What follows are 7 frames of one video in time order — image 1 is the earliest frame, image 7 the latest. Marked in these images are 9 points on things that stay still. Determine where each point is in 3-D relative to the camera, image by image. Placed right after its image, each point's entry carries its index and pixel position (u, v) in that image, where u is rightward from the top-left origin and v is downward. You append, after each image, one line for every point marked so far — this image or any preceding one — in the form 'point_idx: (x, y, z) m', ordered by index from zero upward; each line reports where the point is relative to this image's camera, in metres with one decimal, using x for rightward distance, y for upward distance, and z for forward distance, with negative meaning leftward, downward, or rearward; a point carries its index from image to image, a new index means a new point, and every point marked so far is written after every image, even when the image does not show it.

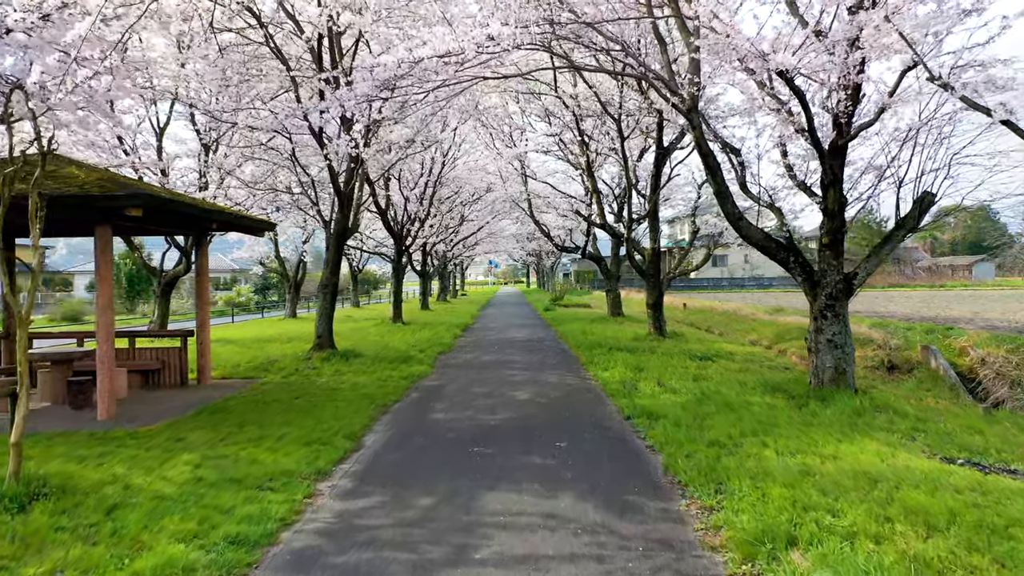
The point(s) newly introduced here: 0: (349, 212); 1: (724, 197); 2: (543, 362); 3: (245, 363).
0: (-2.5, +1.2, +12.2) m
1: (+2.4, +1.0, +9.2) m
2: (+0.4, -1.1, +11.7) m
3: (-3.9, -1.1, +11.6) m
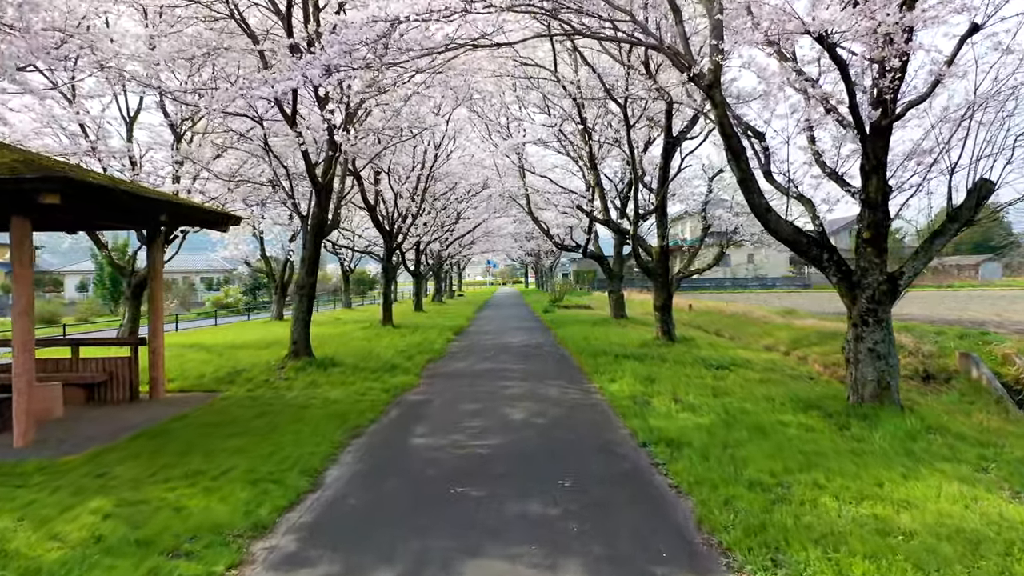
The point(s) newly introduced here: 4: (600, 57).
0: (-2.5, +1.1, +11.0) m
1: (+2.3, +1.0, +8.0) m
2: (+0.4, -1.1, +10.6) m
3: (-3.9, -1.1, +10.5) m
4: (+1.5, +4.0, +14.0) m
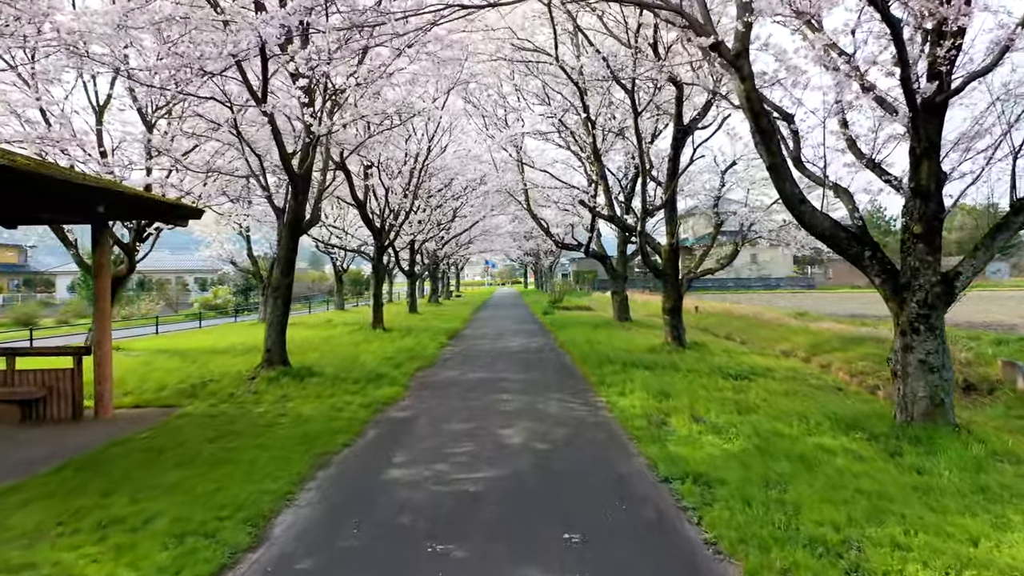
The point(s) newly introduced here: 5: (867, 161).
0: (-2.6, +1.1, +10.0) m
1: (+2.3, +1.0, +7.0) m
2: (+0.3, -1.1, +9.5) m
3: (-4.0, -1.1, +9.4) m
4: (+1.5, +4.0, +13.0) m
5: (+3.7, +1.3, +8.4) m
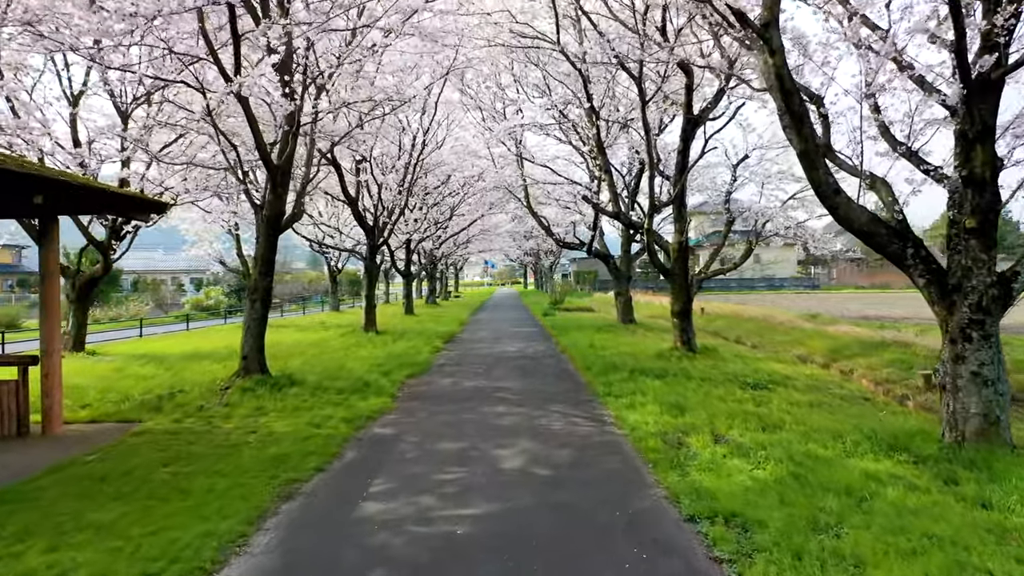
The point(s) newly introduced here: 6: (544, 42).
0: (-2.6, +1.1, +9.2) m
1: (+2.3, +1.0, +6.2) m
2: (+0.3, -1.1, +8.7) m
3: (-4.0, -1.1, +8.6) m
4: (+1.5, +4.0, +12.2) m
5: (+3.7, +1.3, +7.6) m
6: (+0.5, +3.8, +12.4) m
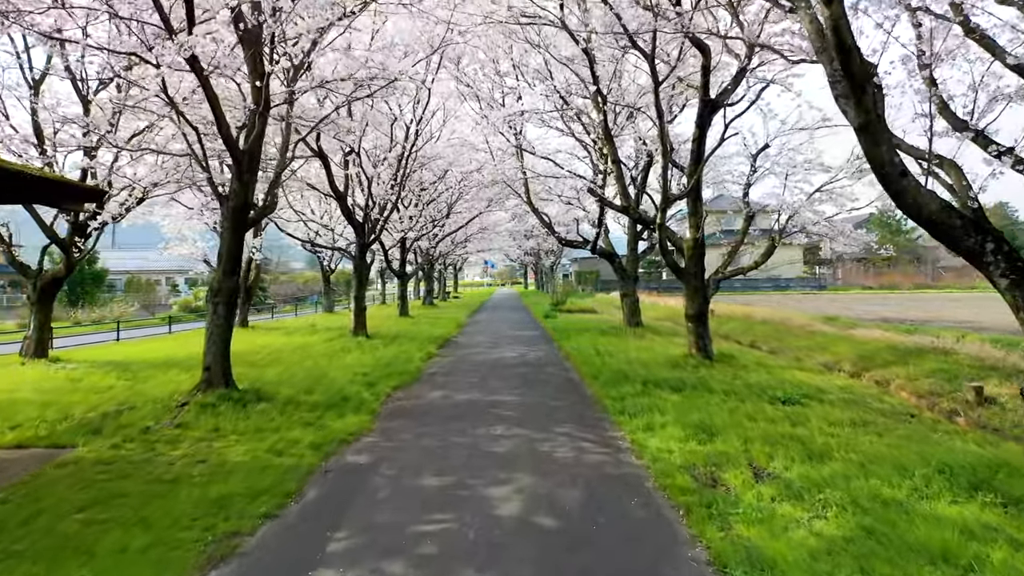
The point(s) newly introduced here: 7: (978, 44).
0: (-2.6, +1.1, +8.1) m
1: (+2.3, +1.0, +5.1) m
2: (+0.3, -1.2, +7.6) m
3: (-4.0, -1.1, +7.5) m
4: (+1.4, +4.0, +11.1) m
5: (+3.6, +1.3, +6.5) m
6: (+0.5, +3.7, +11.3) m
7: (+3.6, +1.9, +6.2) m
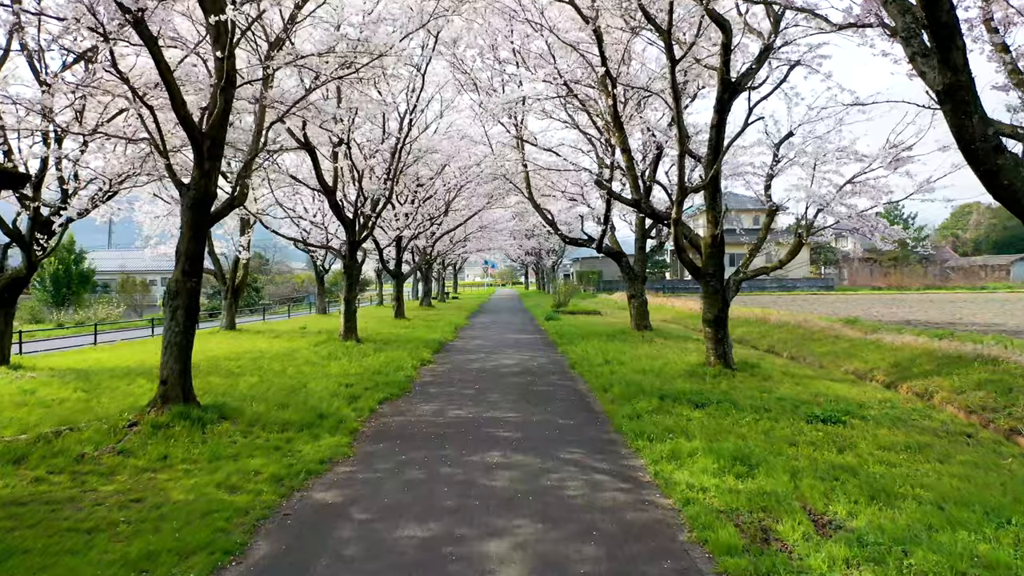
0: (-2.6, +1.1, +7.1) m
1: (+2.3, +0.9, +4.1) m
2: (+0.3, -1.2, +6.6) m
3: (-4.0, -1.1, +6.5) m
4: (+1.5, +3.9, +10.1) m
5: (+3.6, +1.3, +5.5) m
6: (+0.5, +3.7, +10.3) m
7: (+3.6, +1.8, +5.2) m
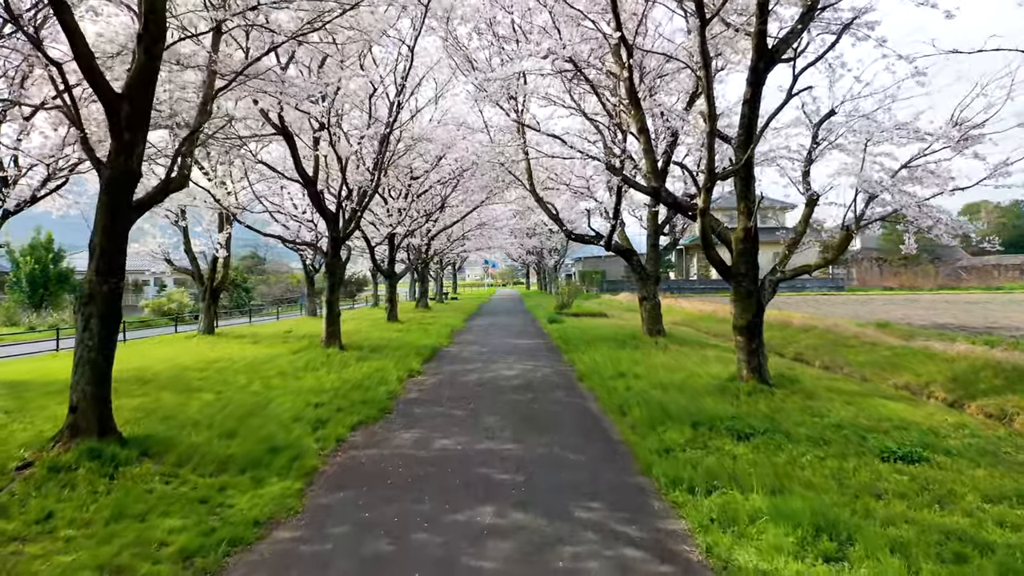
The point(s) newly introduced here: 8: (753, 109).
0: (-2.6, +1.1, +5.7) m
1: (+2.3, +0.9, +2.6) m
2: (+0.3, -1.2, +5.2) m
3: (-4.0, -1.2, +5.1) m
4: (+1.4, +3.9, +8.7) m
5: (+3.6, +1.3, +4.1) m
6: (+0.5, +3.7, +8.9) m
7: (+3.6, +1.8, +3.7) m
8: (+2.6, +1.9, +8.8) m
